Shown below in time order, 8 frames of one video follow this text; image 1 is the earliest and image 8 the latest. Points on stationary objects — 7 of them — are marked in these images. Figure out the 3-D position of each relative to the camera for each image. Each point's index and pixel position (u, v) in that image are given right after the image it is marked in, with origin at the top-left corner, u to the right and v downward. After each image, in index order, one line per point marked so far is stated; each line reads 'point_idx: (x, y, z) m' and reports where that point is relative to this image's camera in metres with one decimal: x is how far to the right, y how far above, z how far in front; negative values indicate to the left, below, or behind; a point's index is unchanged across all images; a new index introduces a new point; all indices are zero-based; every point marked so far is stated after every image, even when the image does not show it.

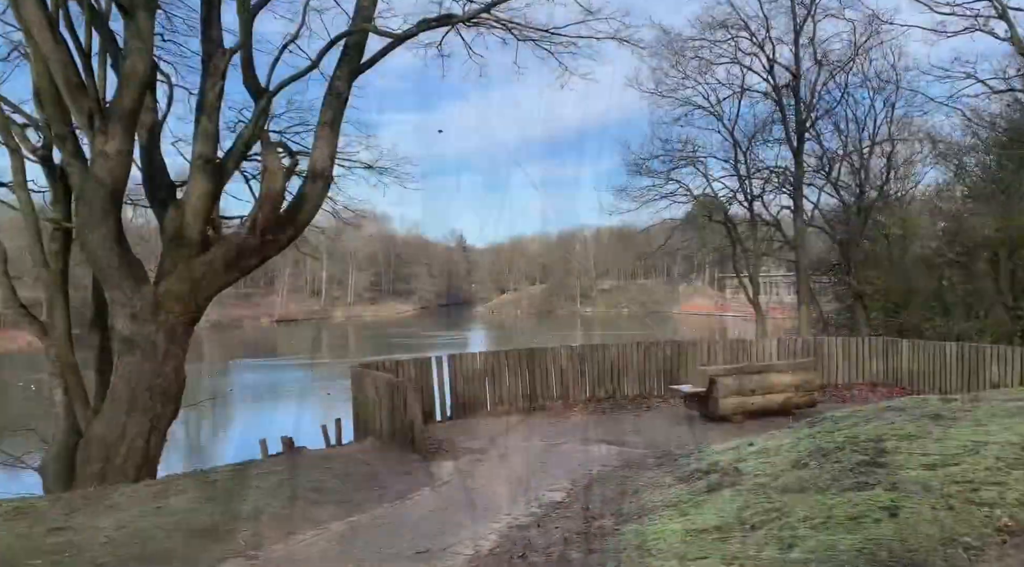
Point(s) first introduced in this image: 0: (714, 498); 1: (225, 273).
0: (+1.2, -1.3, +4.7) m
1: (-4.1, +0.2, +11.1) m
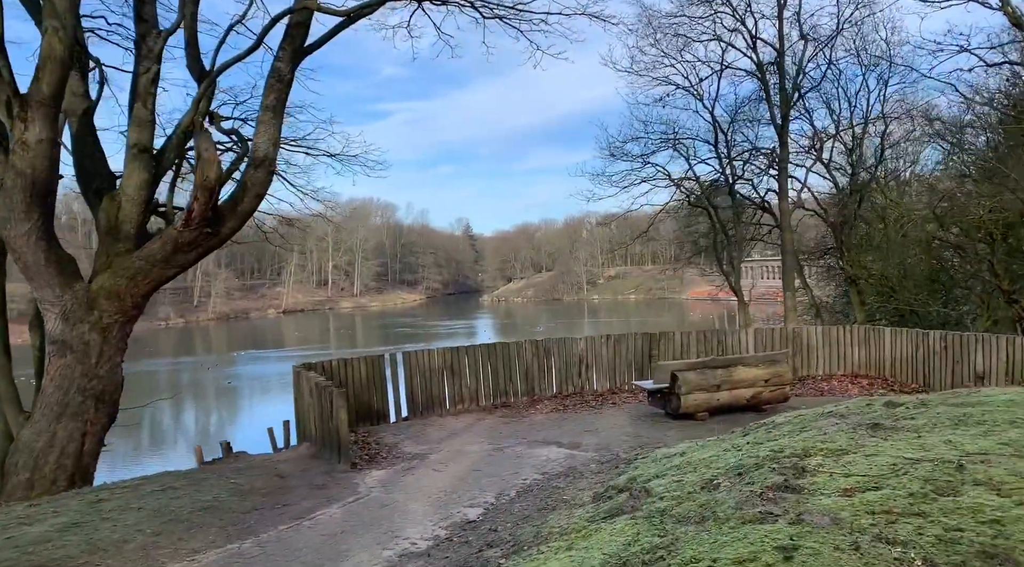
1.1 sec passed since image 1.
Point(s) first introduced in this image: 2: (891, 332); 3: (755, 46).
0: (+0.5, -1.3, +4.1) m
1: (-4.8, +0.2, +10.5) m
2: (+6.4, -0.8, +12.9) m
3: (+6.0, +5.9, +18.8) m
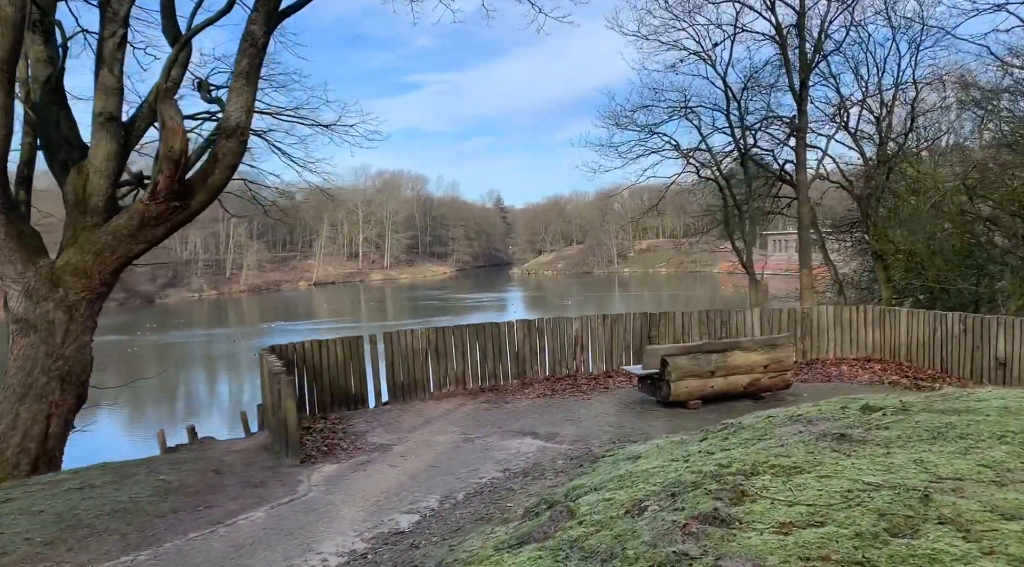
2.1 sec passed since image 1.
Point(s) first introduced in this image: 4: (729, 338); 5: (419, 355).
0: (0.0, -1.3, +3.6) m
1: (-5.0, +0.5, +10.1) m
2: (+6.3, -0.5, +12.1) m
3: (+6.1, +6.5, +17.8) m
4: (+3.7, -1.0, +13.0) m
5: (-1.4, -1.1, +11.5) m
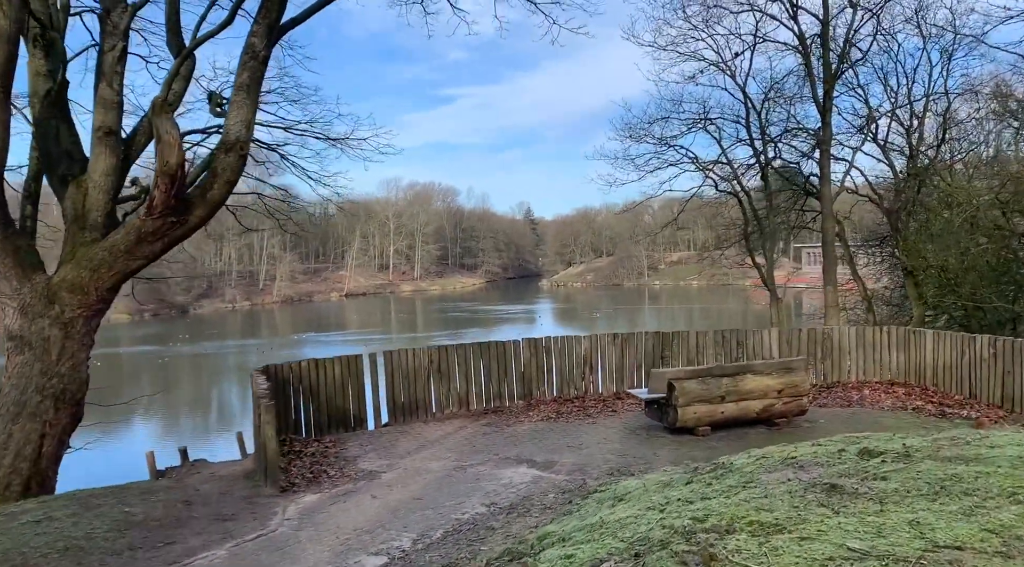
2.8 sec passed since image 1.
0: (-0.3, -1.4, +3.2) m
1: (-5.0, +0.3, +10.0) m
2: (+6.4, -0.8, +11.5) m
3: (+6.4, +6.1, +17.3) m
4: (+3.9, -1.3, +12.4) m
5: (-1.4, -1.3, +11.1) m
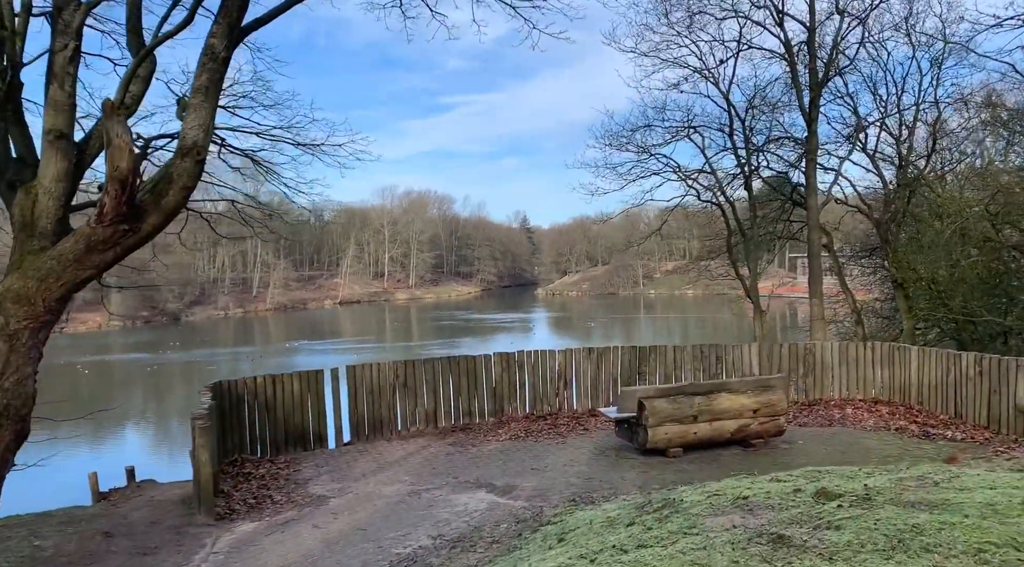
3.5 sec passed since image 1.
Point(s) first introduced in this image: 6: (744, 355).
0: (-0.7, -1.5, +2.8) m
1: (-5.5, +0.2, +9.5) m
2: (+5.9, -1.0, +11.1) m
3: (+6.0, +5.8, +17.0) m
4: (+3.4, -1.5, +12.0) m
5: (-1.8, -1.5, +10.7) m
6: (+3.7, -1.1, +12.1) m
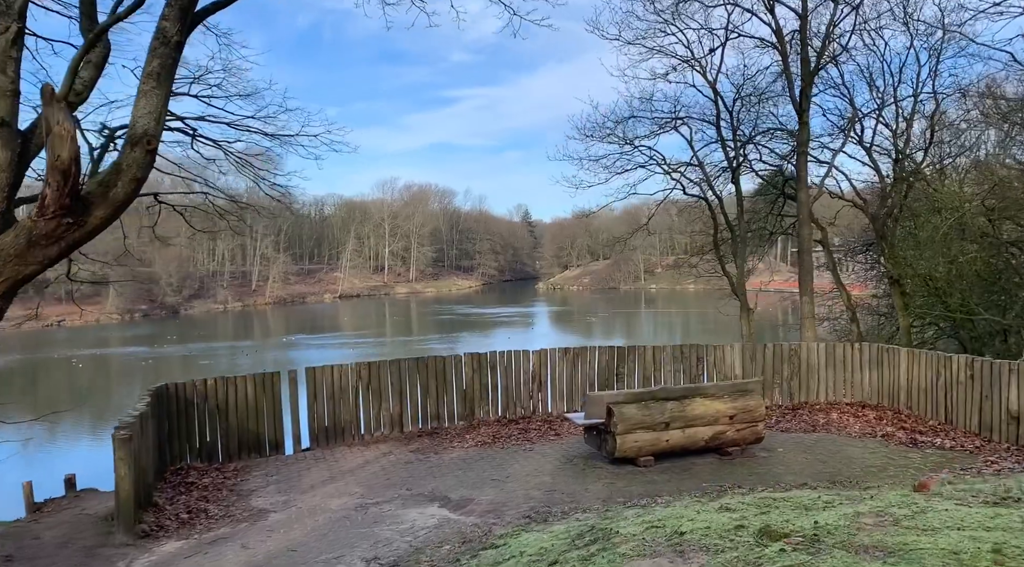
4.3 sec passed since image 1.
0: (-1.1, -1.5, +2.3) m
1: (-5.9, +0.2, +9.0) m
2: (+5.5, -1.0, +10.6) m
3: (+5.6, +5.9, +16.4) m
4: (+3.0, -1.5, +11.5) m
5: (-2.2, -1.5, +10.2) m
6: (+3.3, -1.1, +11.6) m
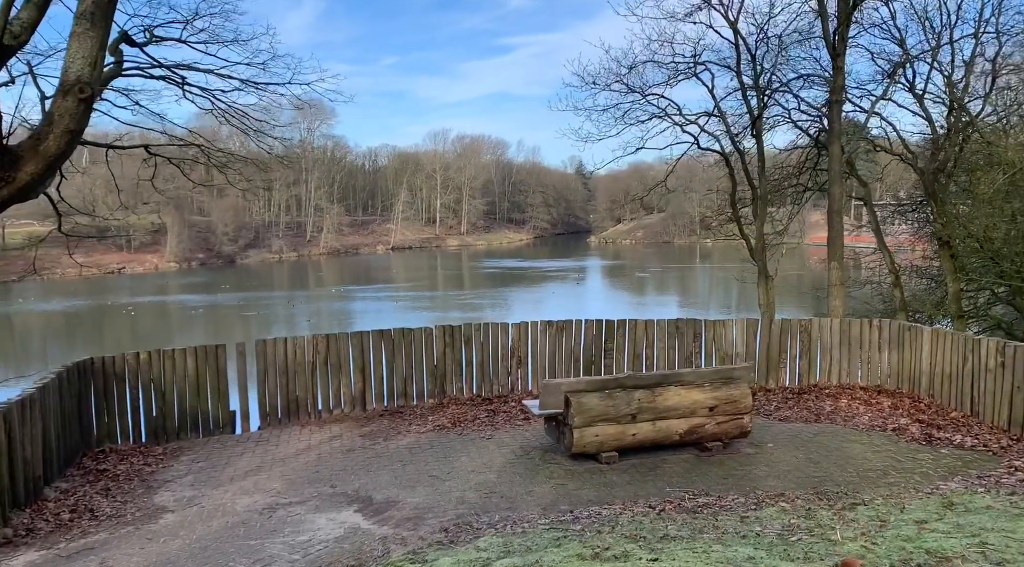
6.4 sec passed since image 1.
0: (-2.1, -1.6, +1.5) m
1: (-6.3, +0.6, +8.4) m
2: (+5.1, -0.6, +9.3) m
3: (+5.7, +6.6, +14.6) m
4: (+2.7, -1.1, +10.4) m
5: (-2.6, -1.1, +9.5) m
6: (+3.0, -0.7, +10.5) m
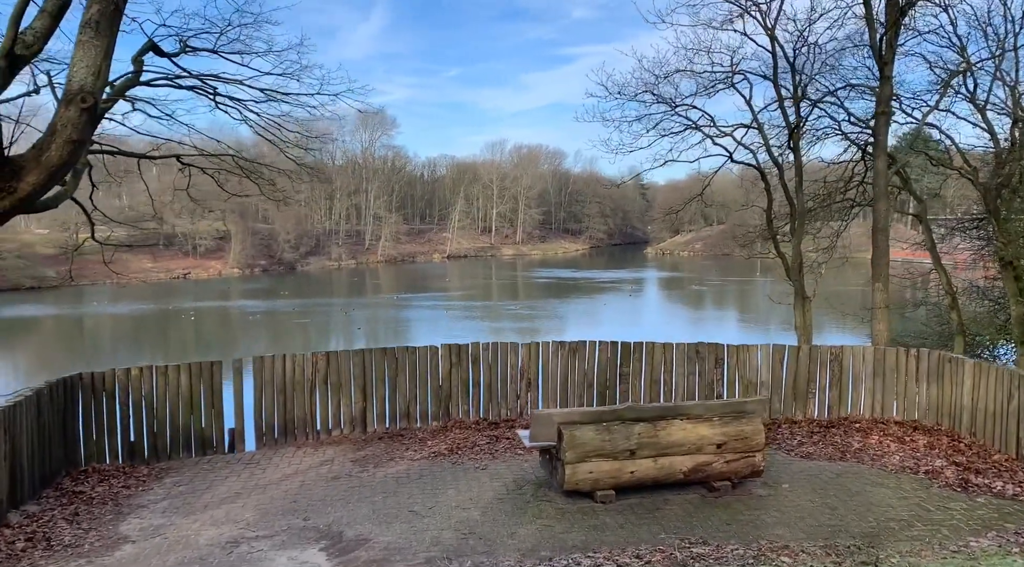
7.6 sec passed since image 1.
0: (-2.6, -1.8, +1.2) m
1: (-6.3, +0.4, +8.5) m
2: (+5.2, -0.9, +8.5) m
3: (+6.2, +6.2, +13.8) m
4: (+2.8, -1.4, +9.8) m
5: (-2.6, -1.3, +9.2) m
6: (+3.1, -1.0, +9.8) m
